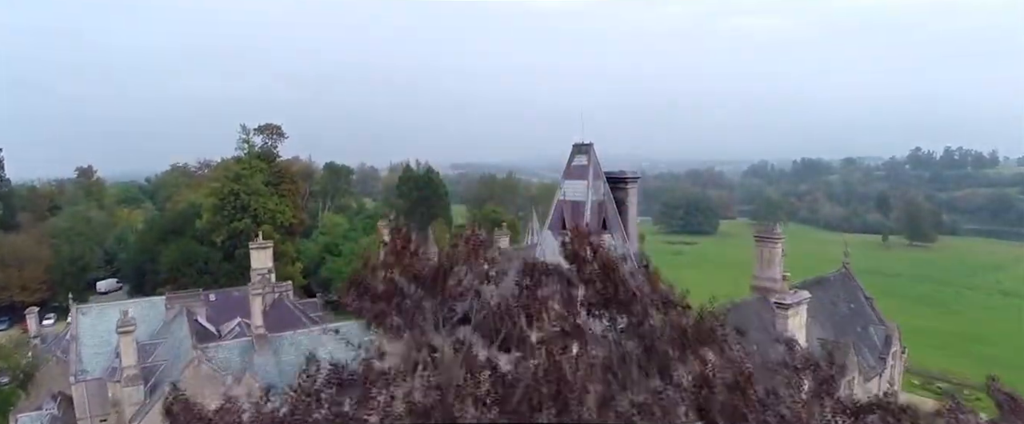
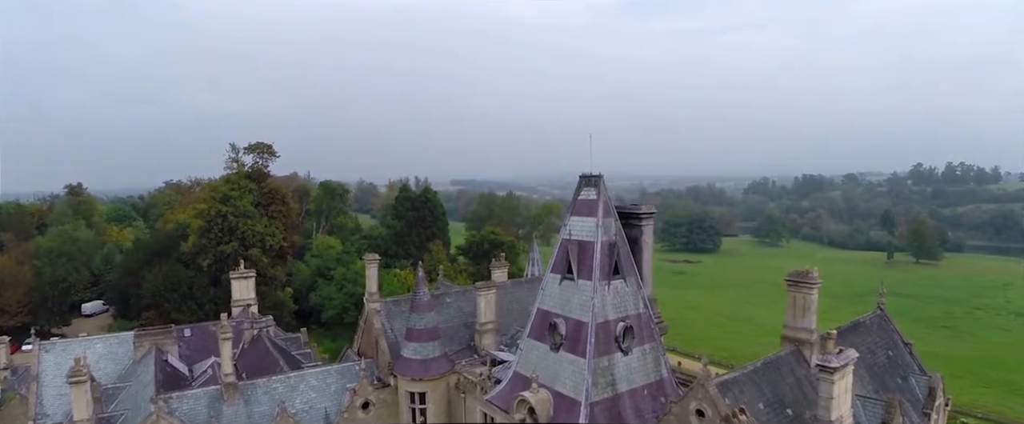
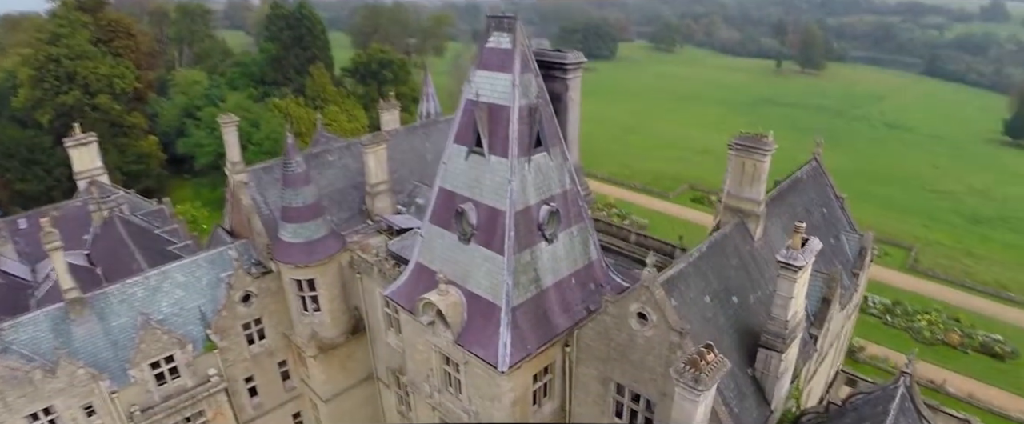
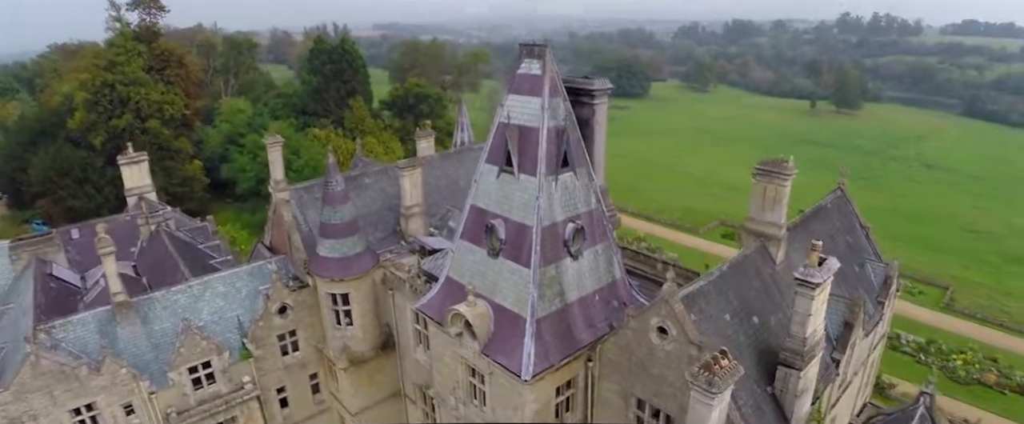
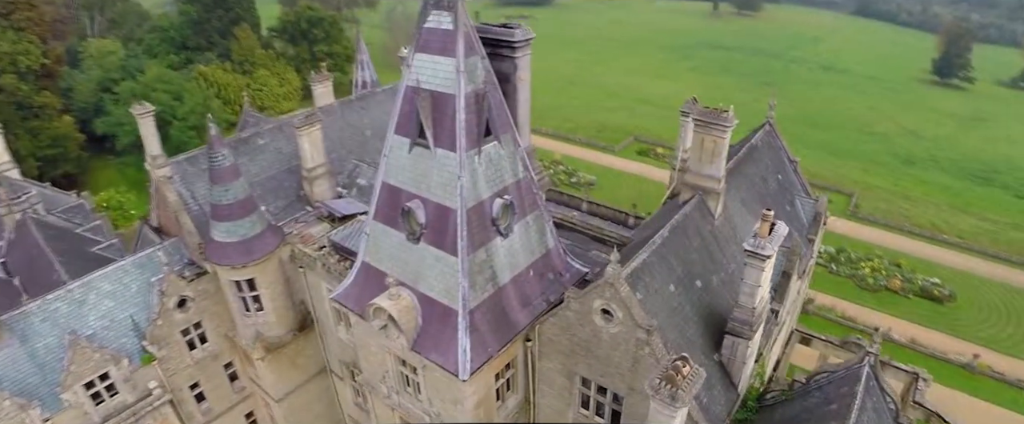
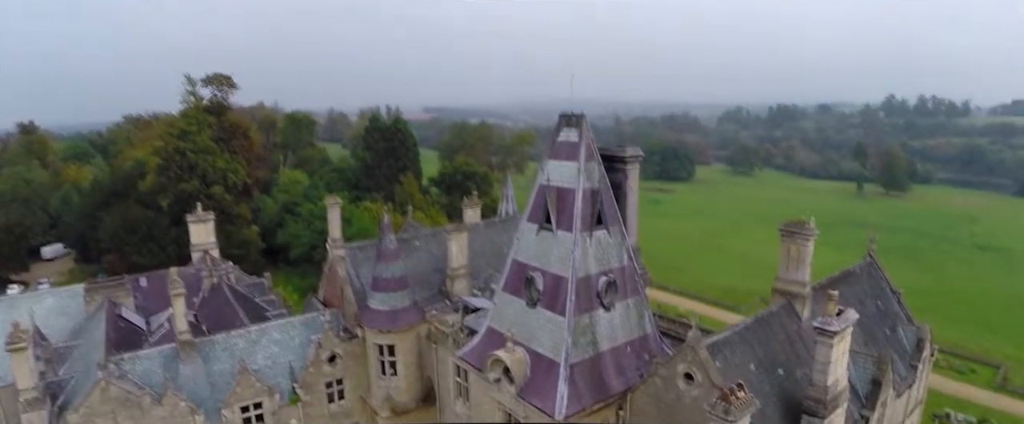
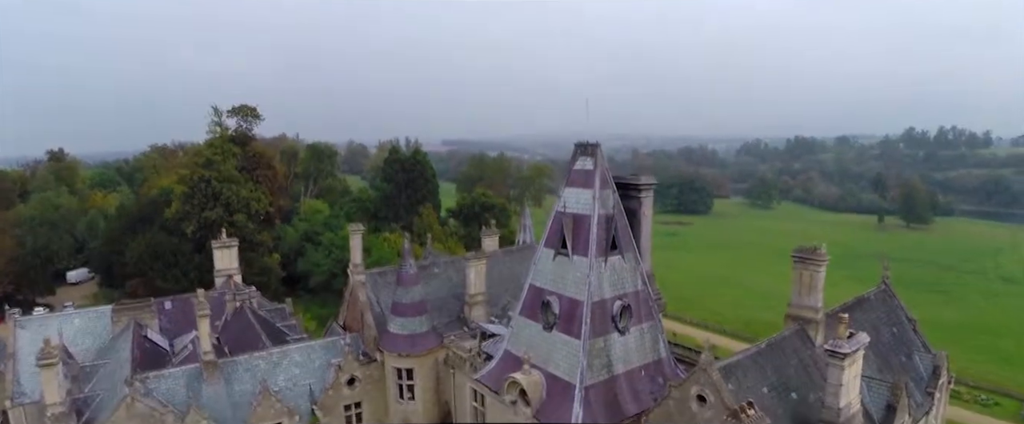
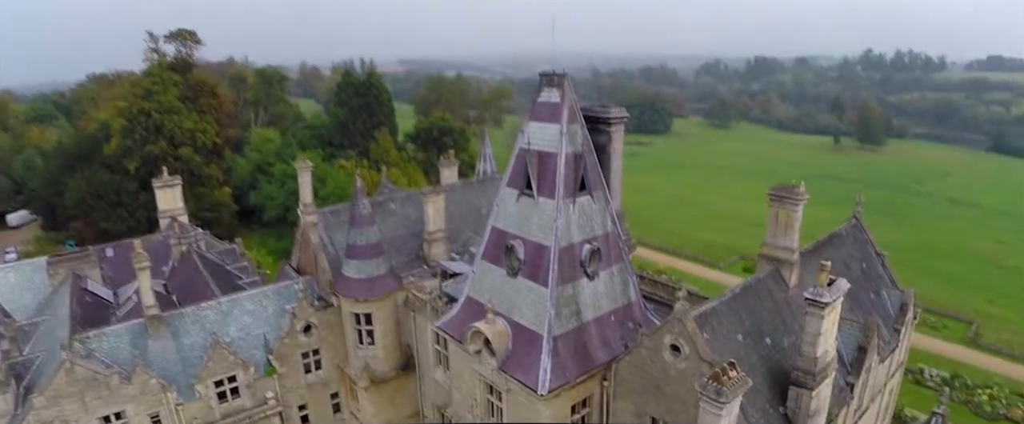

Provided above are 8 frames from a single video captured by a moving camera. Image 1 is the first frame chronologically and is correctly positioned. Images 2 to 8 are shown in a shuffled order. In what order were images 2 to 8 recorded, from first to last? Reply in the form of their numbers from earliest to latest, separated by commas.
2, 7, 6, 8, 4, 3, 5
